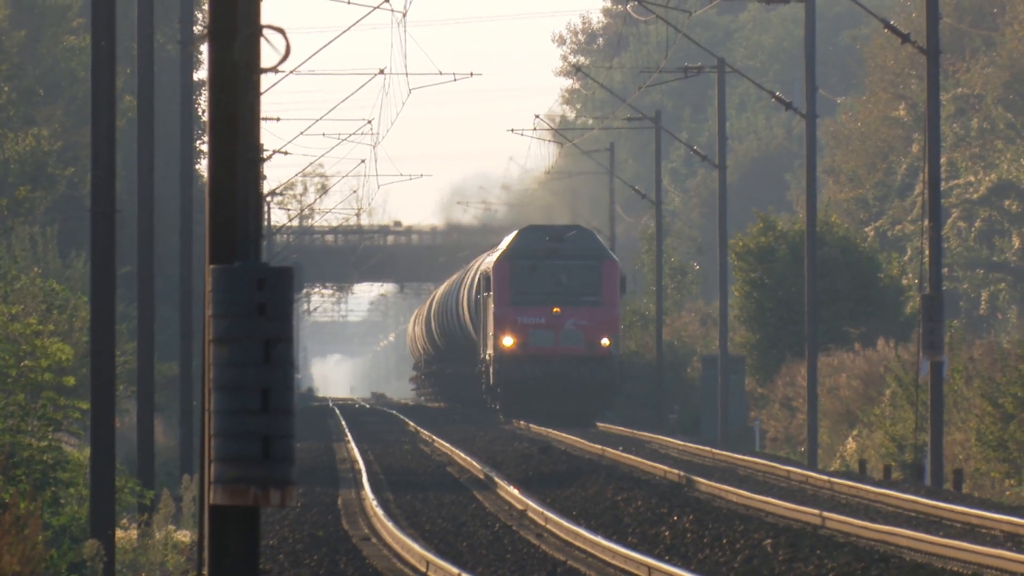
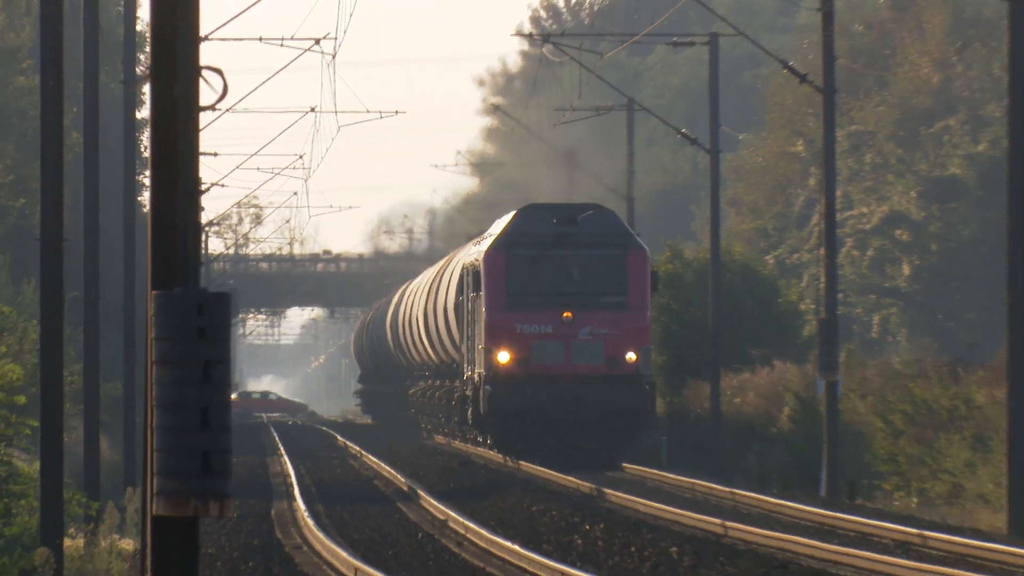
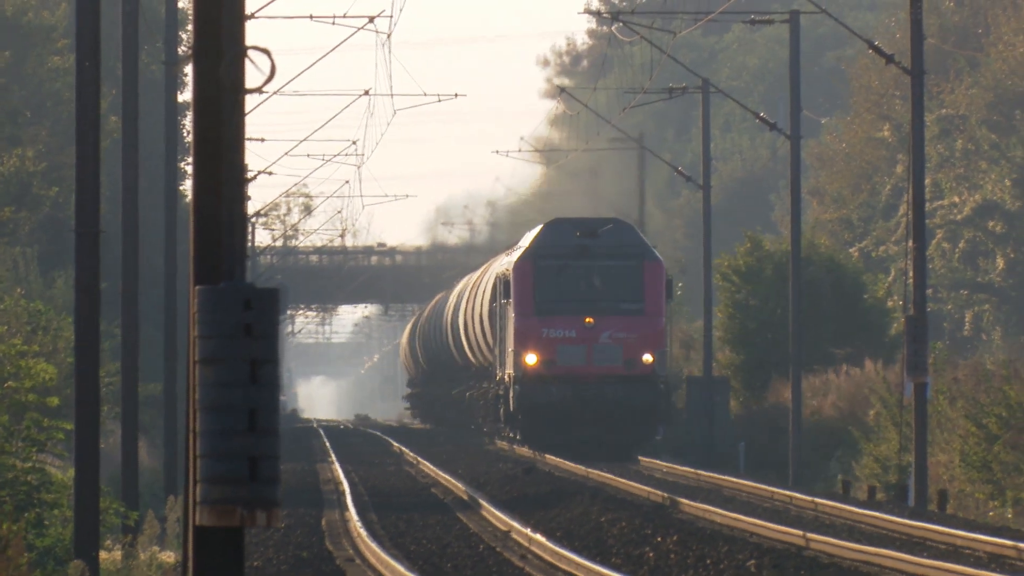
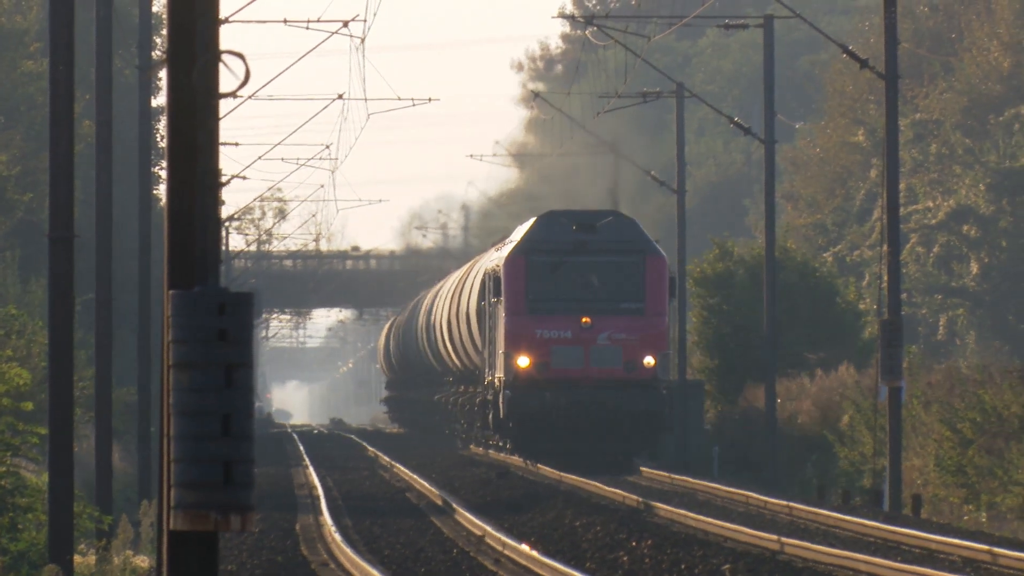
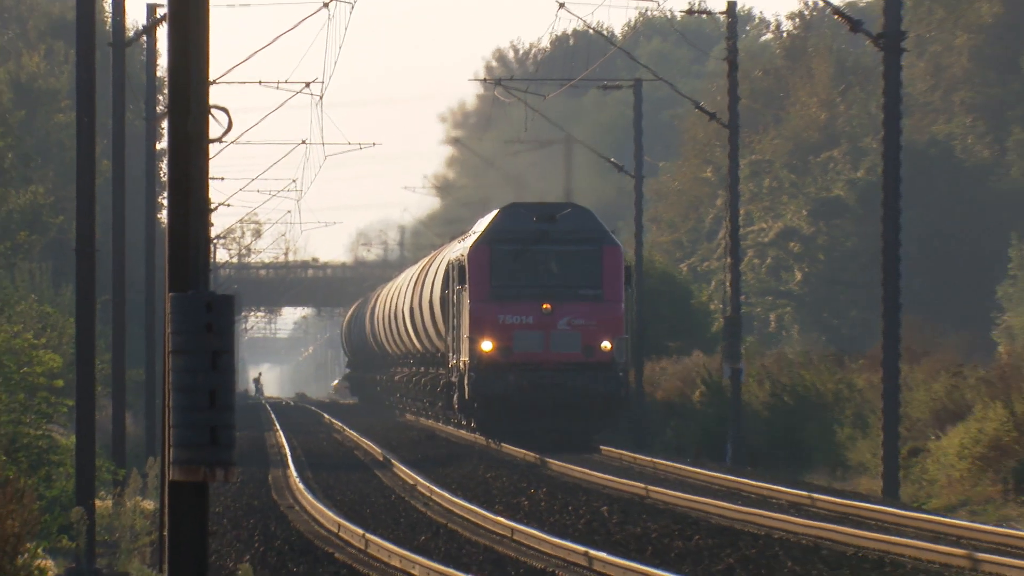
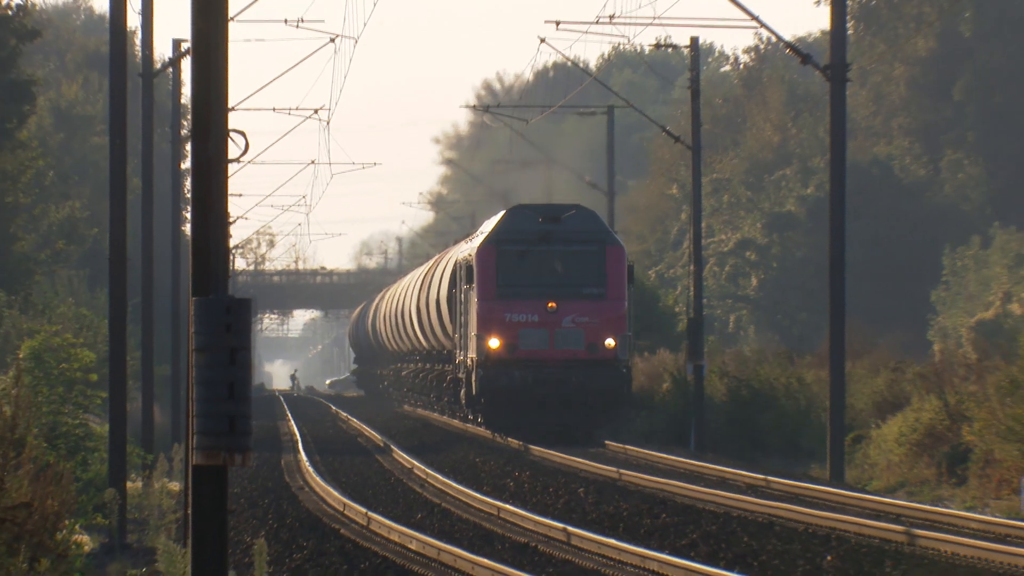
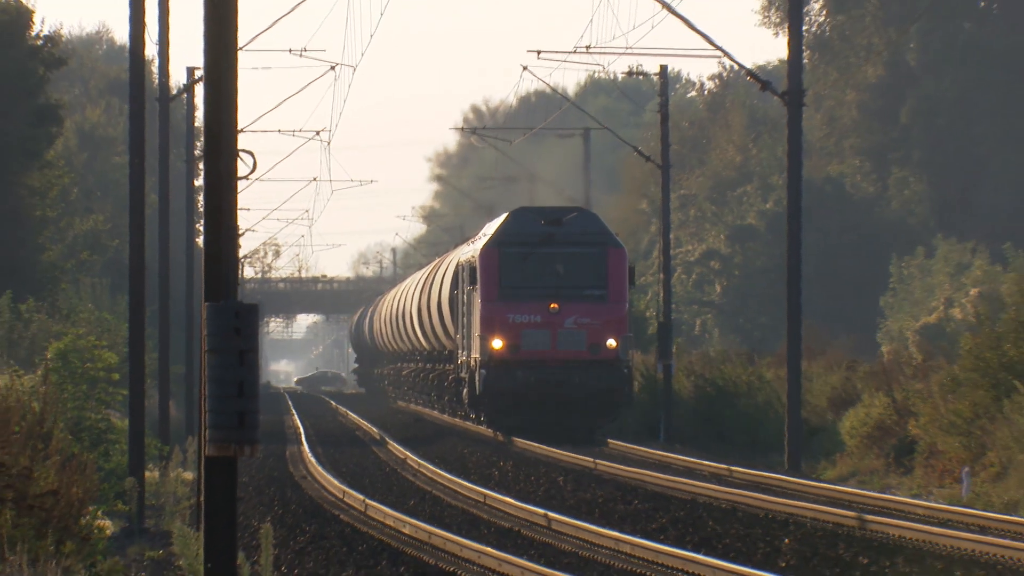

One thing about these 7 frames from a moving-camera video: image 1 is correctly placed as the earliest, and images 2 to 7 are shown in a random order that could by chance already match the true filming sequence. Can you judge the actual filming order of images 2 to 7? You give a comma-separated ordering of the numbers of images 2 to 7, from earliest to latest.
3, 4, 2, 5, 6, 7
